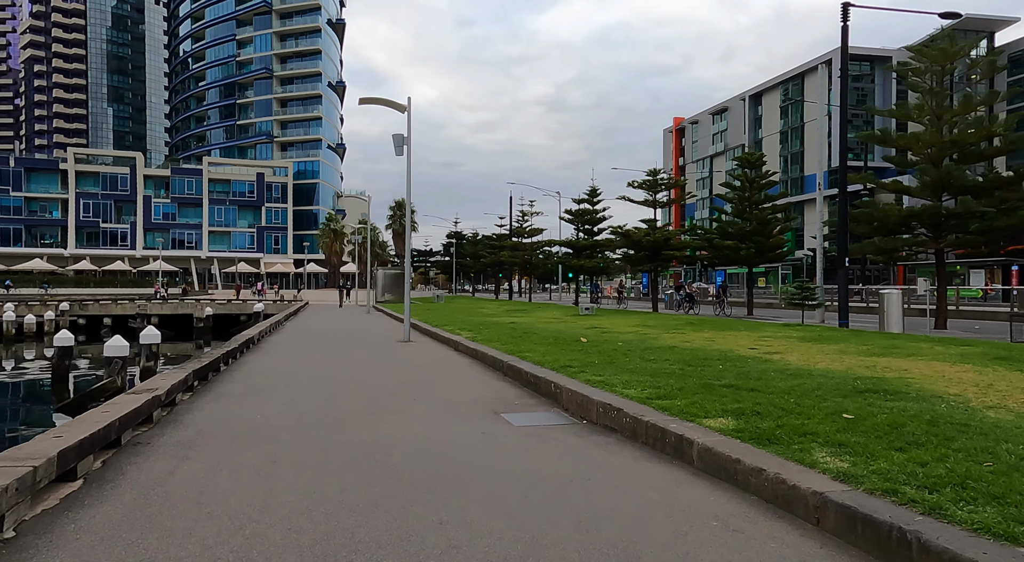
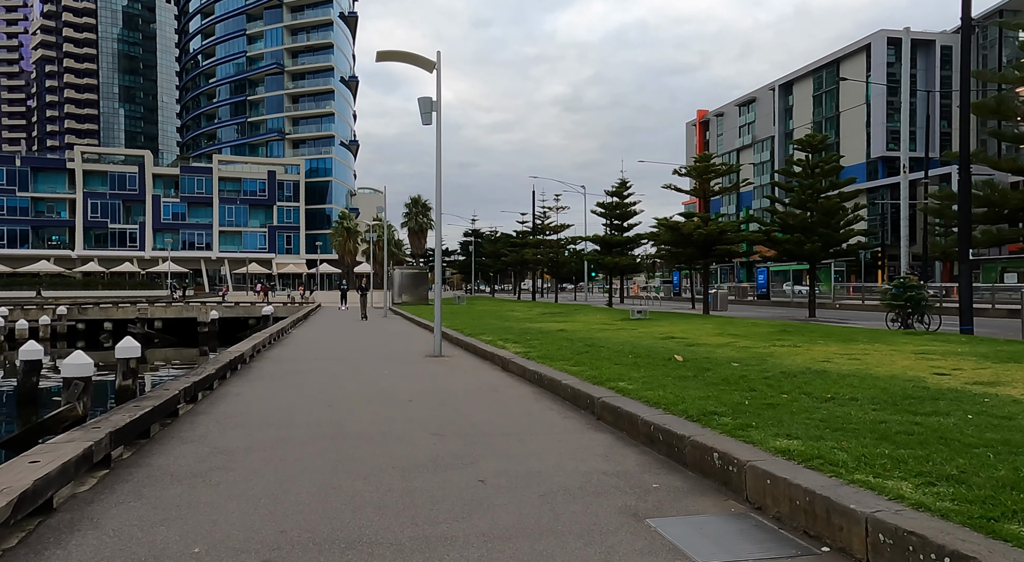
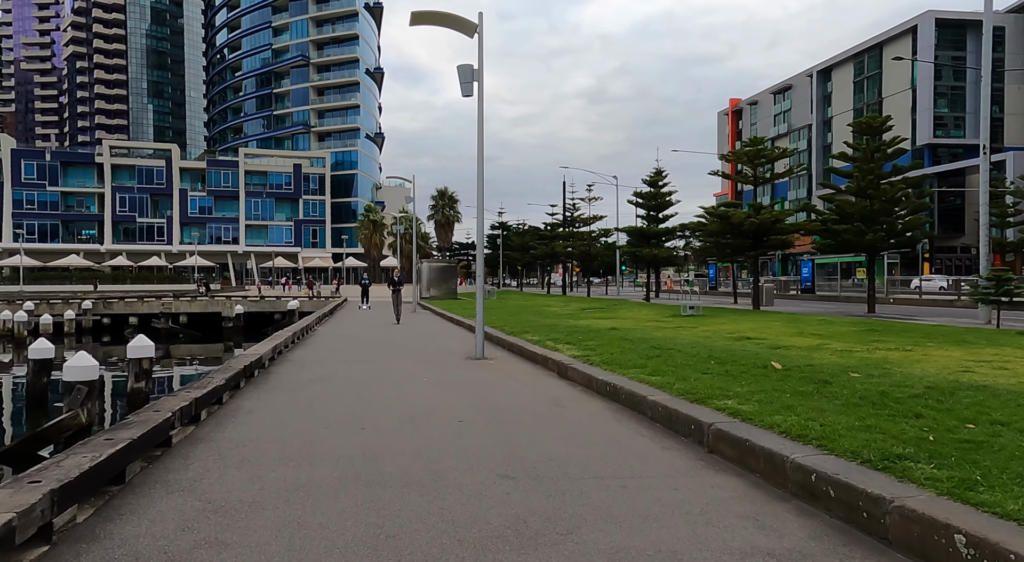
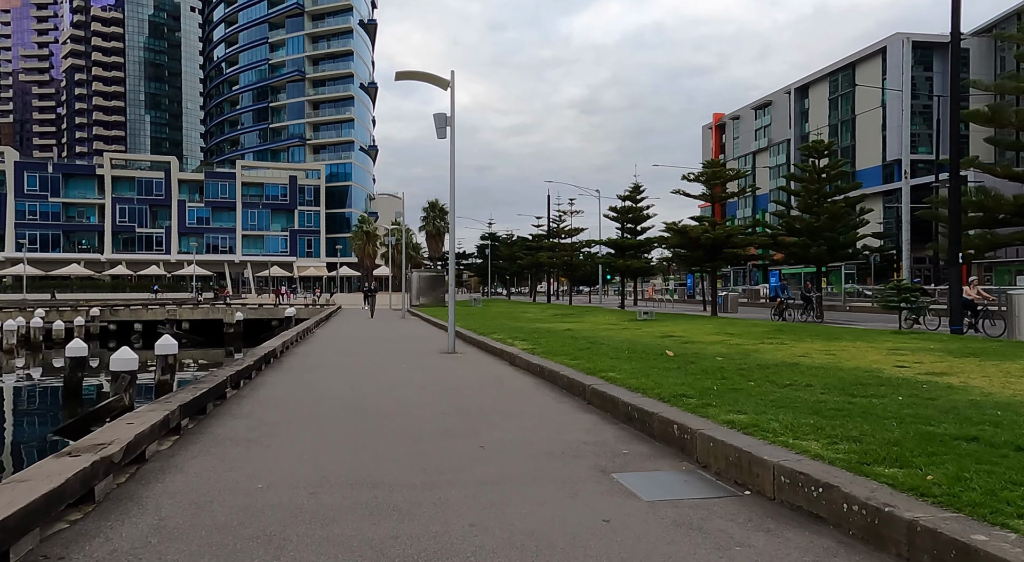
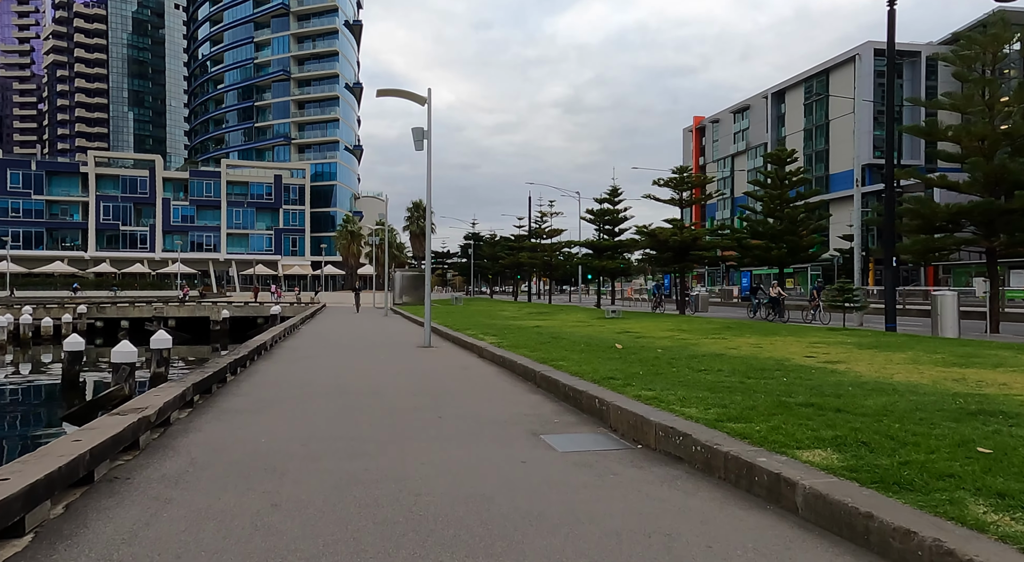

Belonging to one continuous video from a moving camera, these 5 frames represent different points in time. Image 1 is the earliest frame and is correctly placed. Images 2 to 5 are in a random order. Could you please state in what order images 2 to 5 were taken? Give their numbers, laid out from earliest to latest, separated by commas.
5, 4, 2, 3
